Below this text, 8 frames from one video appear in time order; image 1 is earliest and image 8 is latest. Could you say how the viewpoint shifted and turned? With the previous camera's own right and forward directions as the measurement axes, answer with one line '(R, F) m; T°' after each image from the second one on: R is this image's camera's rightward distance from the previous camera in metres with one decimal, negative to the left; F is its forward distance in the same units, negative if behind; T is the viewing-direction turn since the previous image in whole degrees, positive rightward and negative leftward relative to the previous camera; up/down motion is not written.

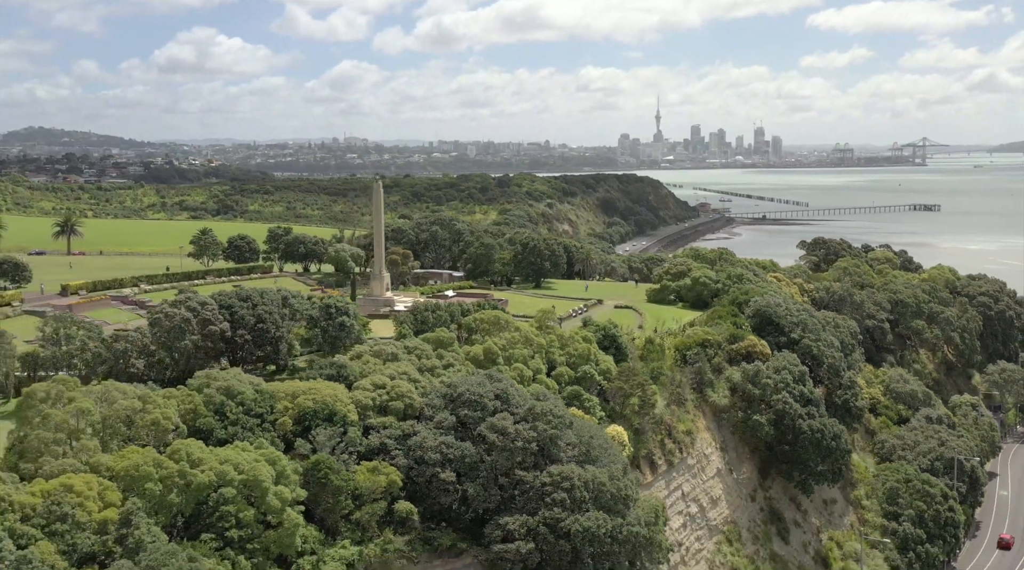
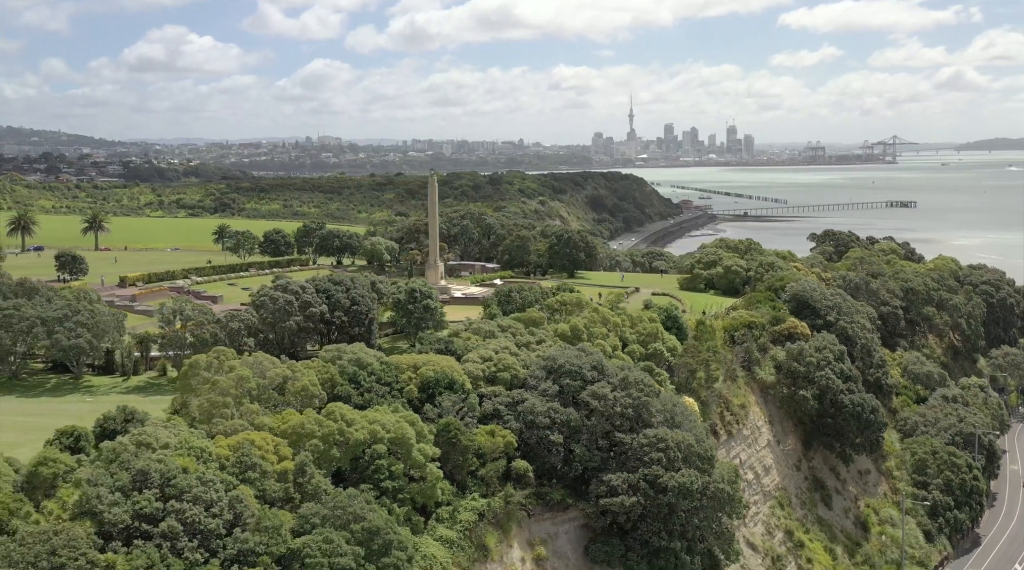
(-4.5, -3.3) m; +1°
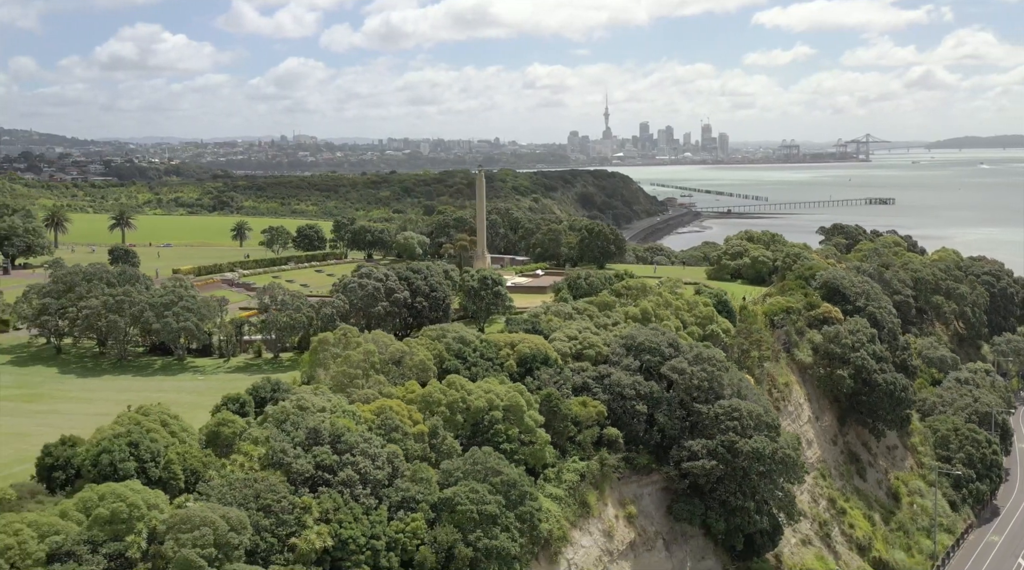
(-4.3, -3.2) m; +1°
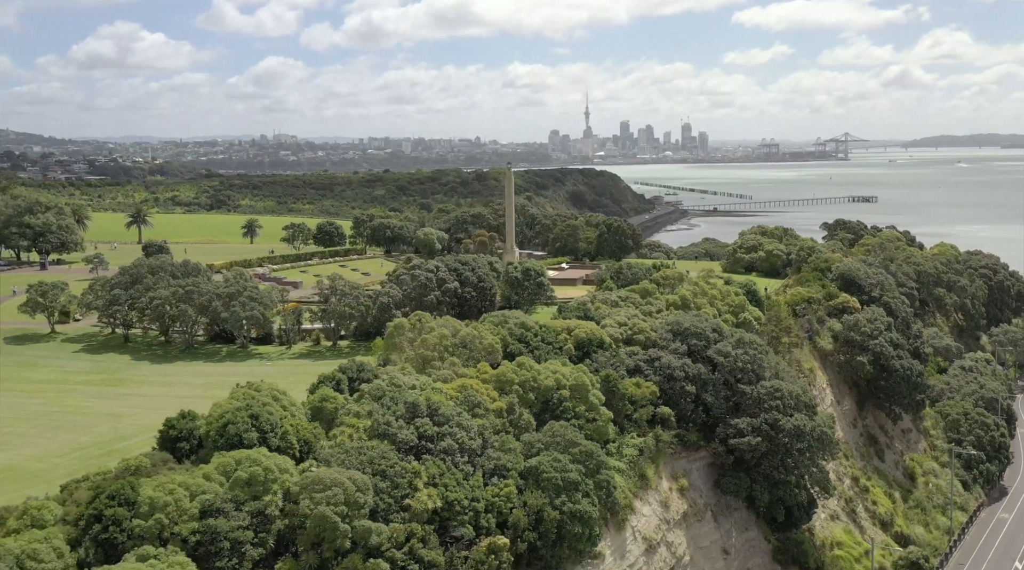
(-3.1, -2.4) m; +1°
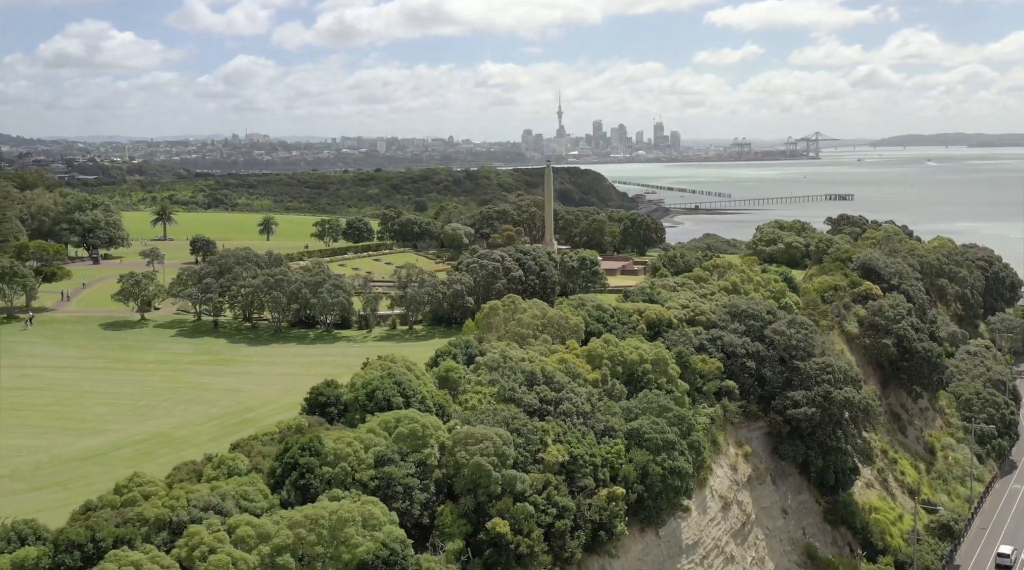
(-4.6, -3.6) m; +1°
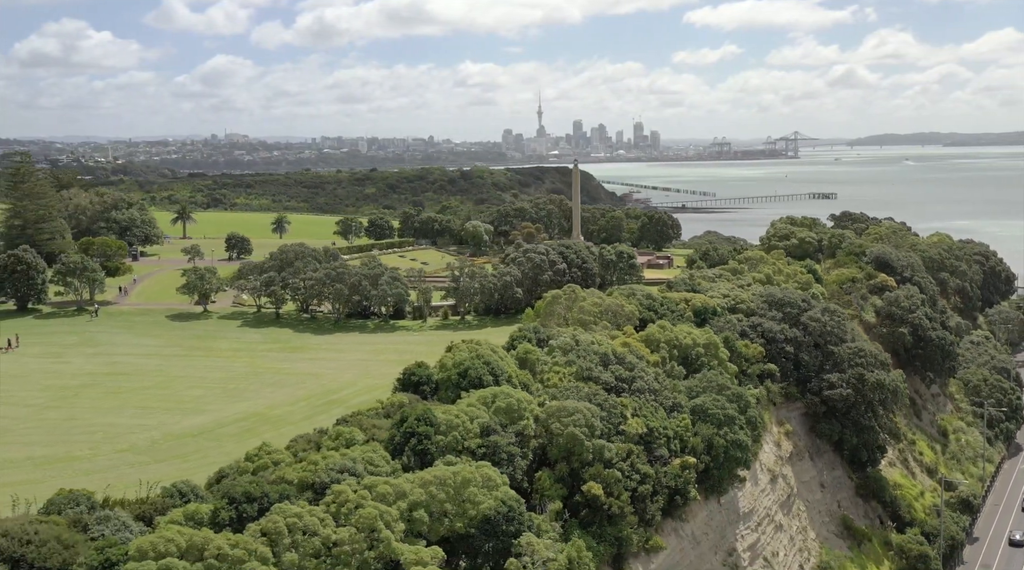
(-3.5, -2.9) m; +1°
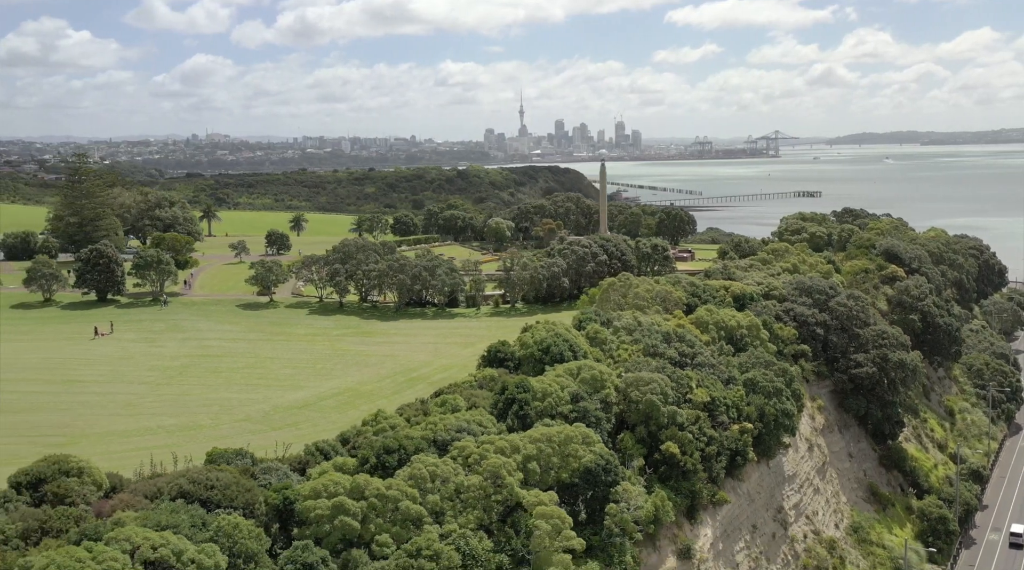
(-3.7, -4.1) m; +1°
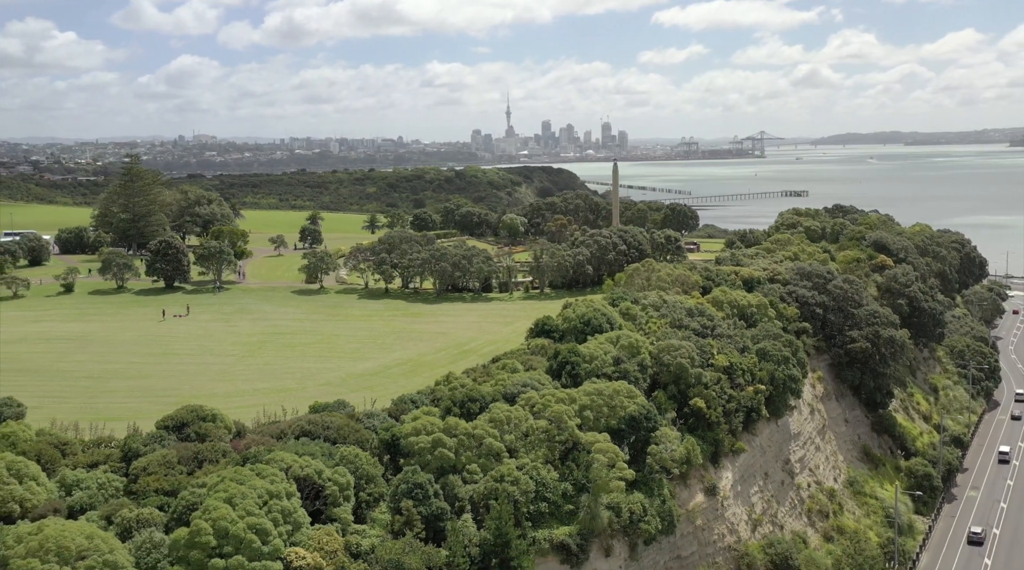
(-2.7, -6.0) m; +1°
